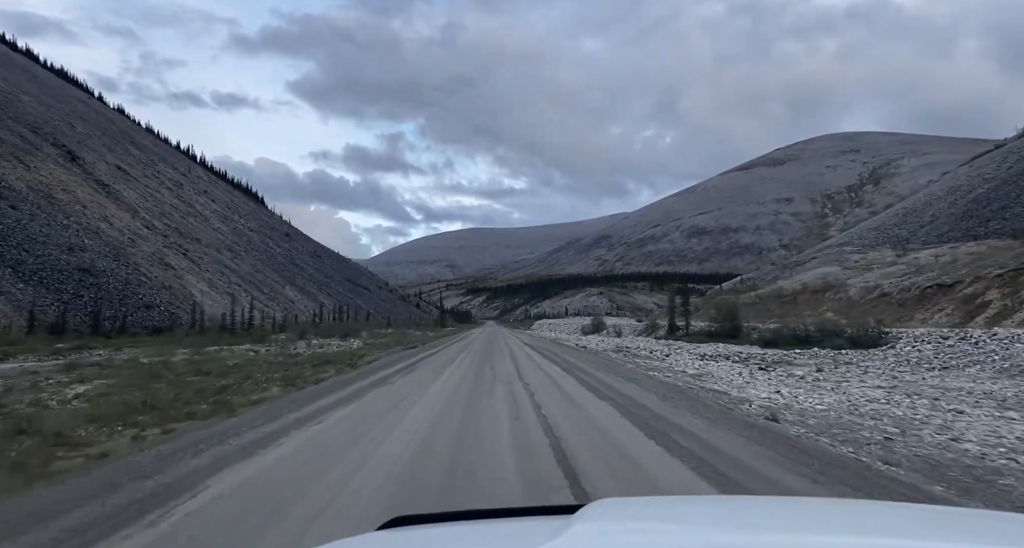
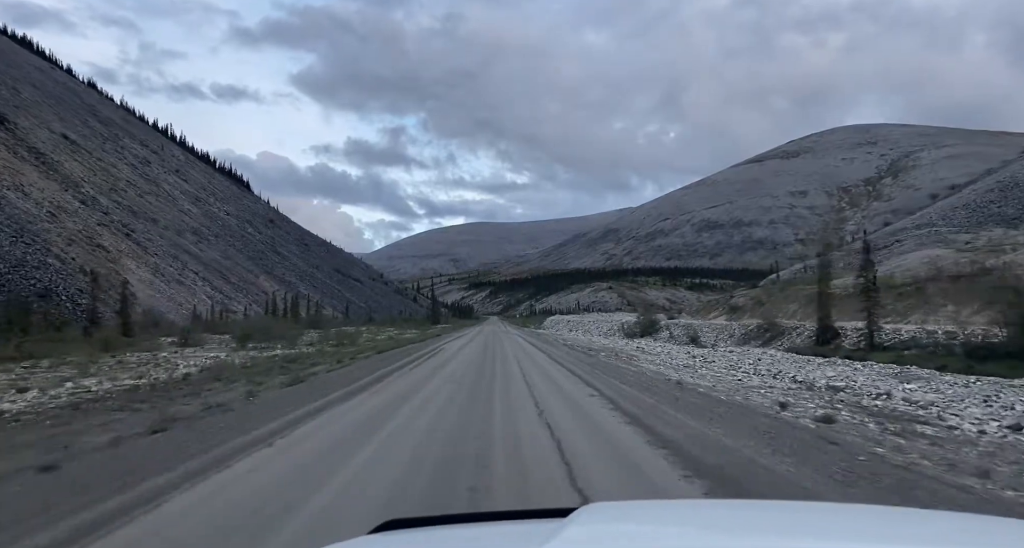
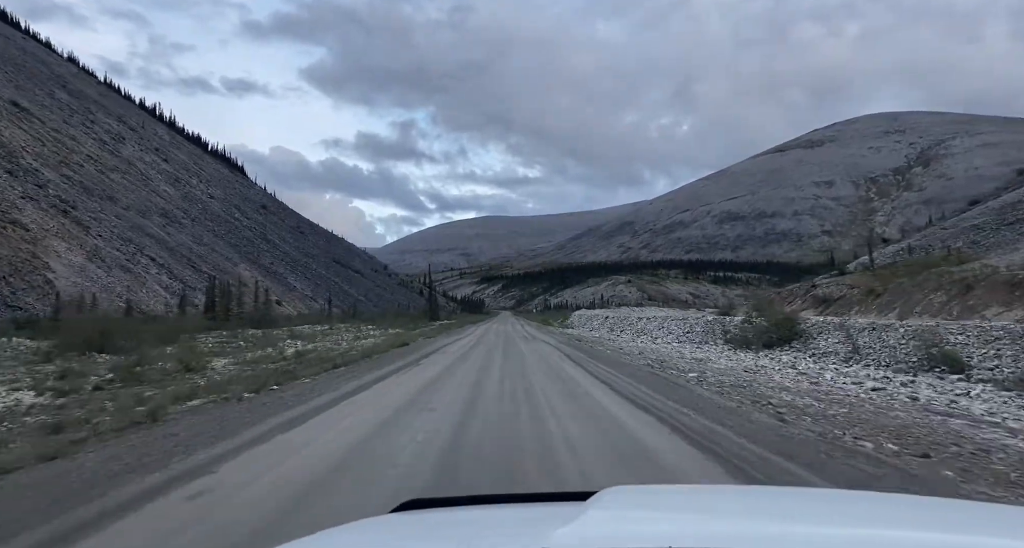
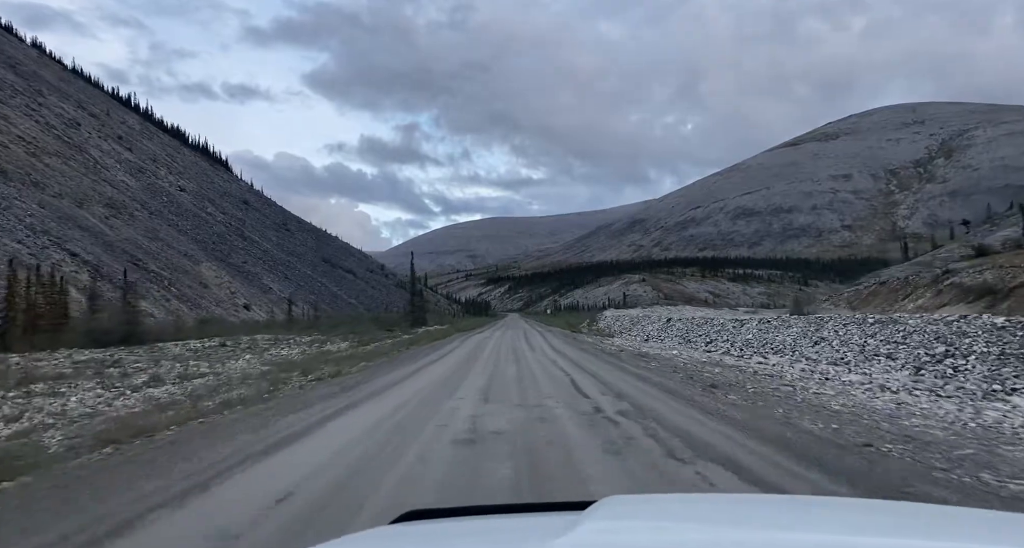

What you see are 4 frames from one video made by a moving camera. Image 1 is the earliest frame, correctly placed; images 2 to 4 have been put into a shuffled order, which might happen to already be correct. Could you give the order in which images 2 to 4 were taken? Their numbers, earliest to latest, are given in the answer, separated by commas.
2, 3, 4
